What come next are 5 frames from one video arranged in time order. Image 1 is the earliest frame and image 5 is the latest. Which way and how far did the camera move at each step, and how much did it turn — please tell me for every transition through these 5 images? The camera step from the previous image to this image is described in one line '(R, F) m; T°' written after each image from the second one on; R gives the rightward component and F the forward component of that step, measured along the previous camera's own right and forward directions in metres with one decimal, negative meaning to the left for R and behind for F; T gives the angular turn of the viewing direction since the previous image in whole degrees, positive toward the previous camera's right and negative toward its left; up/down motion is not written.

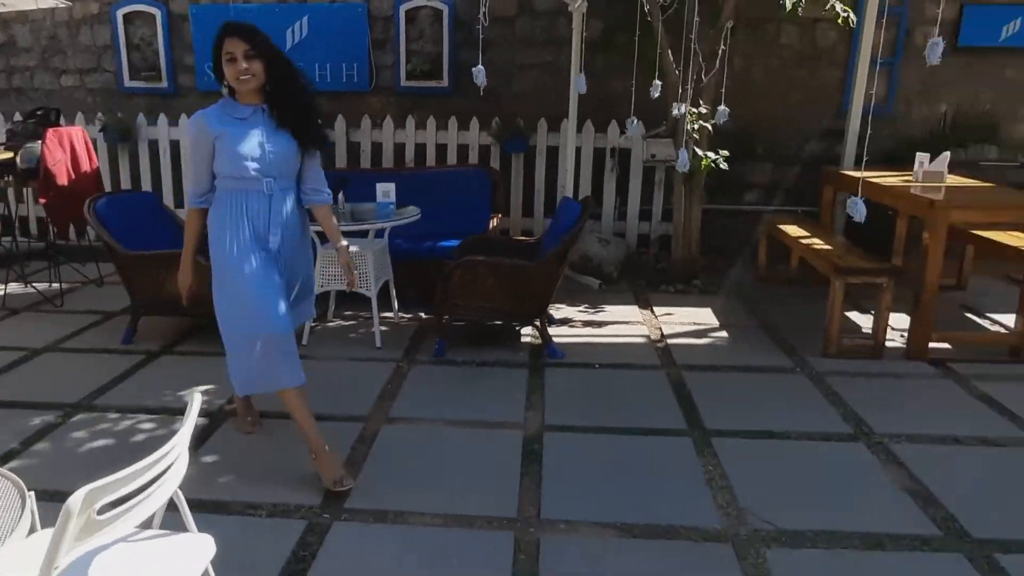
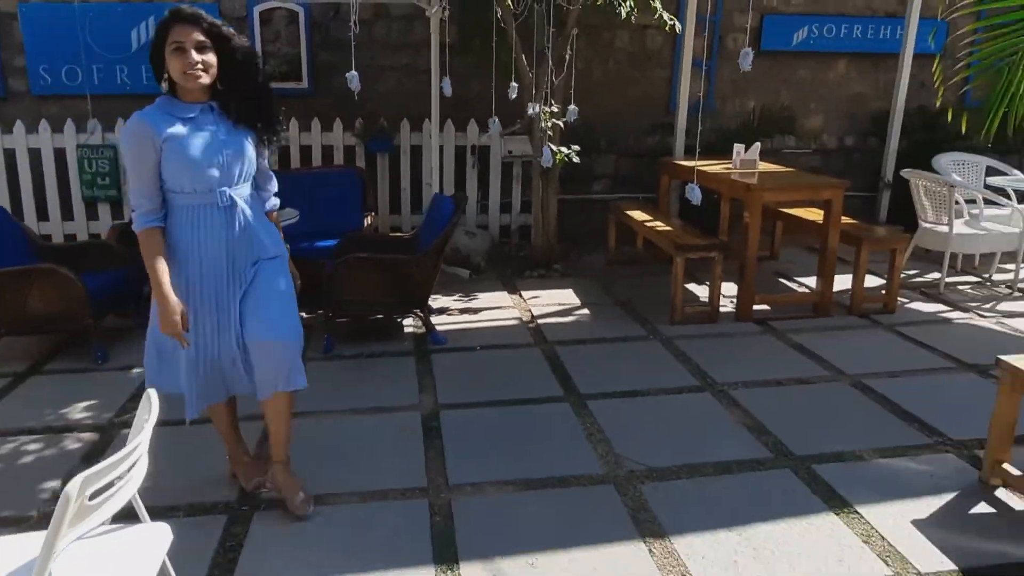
(-0.2, -0.3) m; +12°
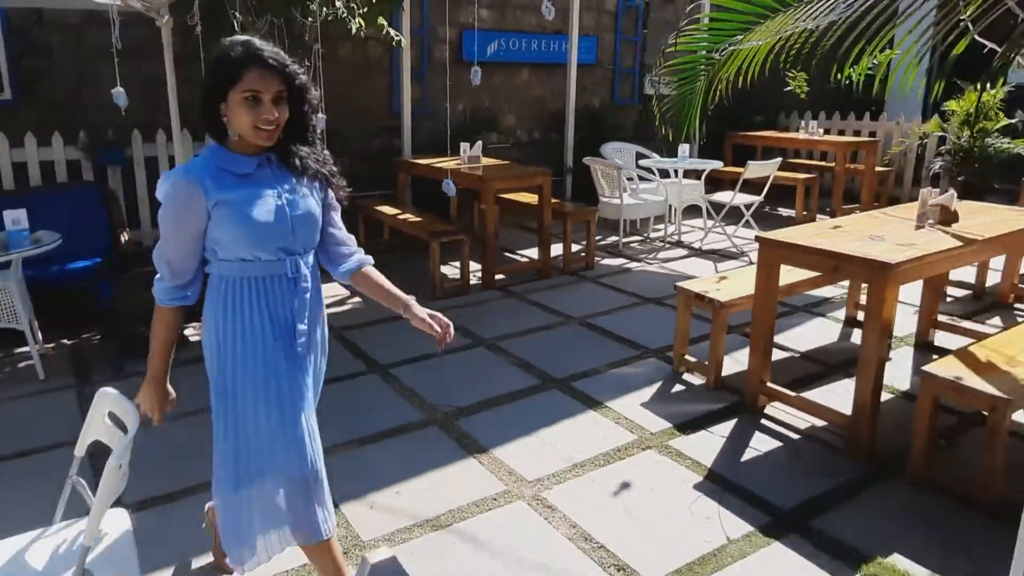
(-0.6, -0.5) m; +24°
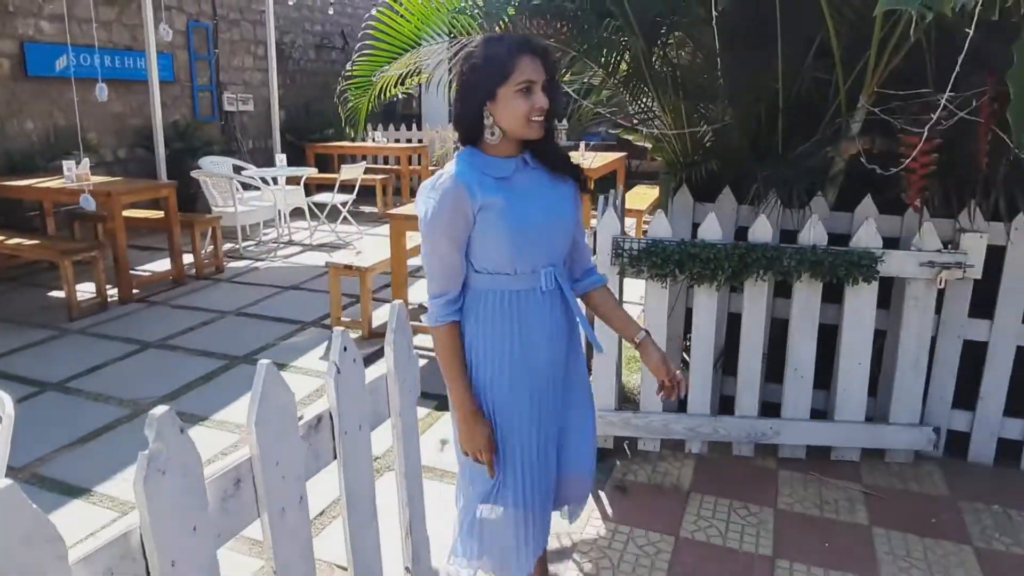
(-0.8, -0.8) m; +34°
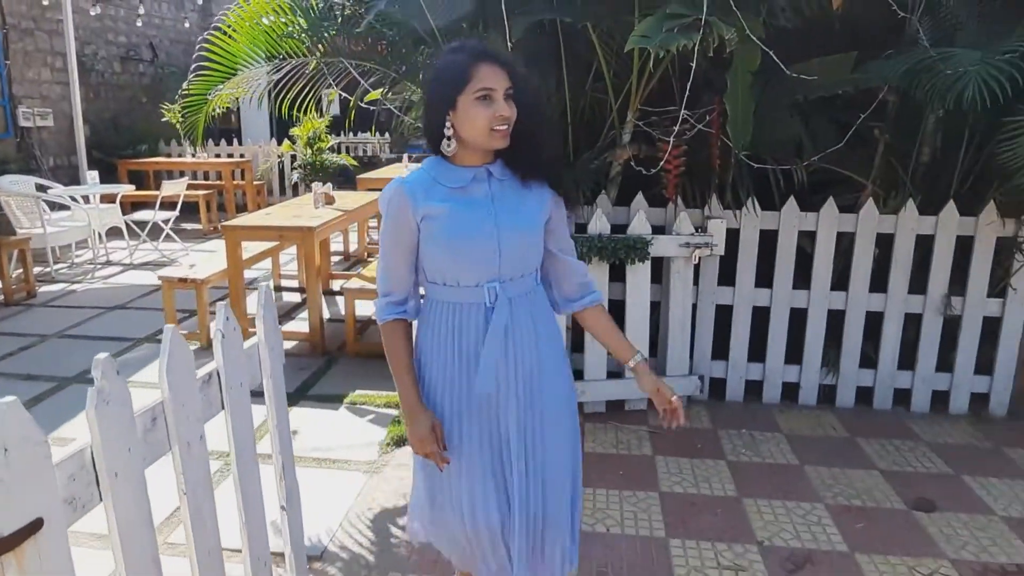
(0.0, -0.5) m; +13°
